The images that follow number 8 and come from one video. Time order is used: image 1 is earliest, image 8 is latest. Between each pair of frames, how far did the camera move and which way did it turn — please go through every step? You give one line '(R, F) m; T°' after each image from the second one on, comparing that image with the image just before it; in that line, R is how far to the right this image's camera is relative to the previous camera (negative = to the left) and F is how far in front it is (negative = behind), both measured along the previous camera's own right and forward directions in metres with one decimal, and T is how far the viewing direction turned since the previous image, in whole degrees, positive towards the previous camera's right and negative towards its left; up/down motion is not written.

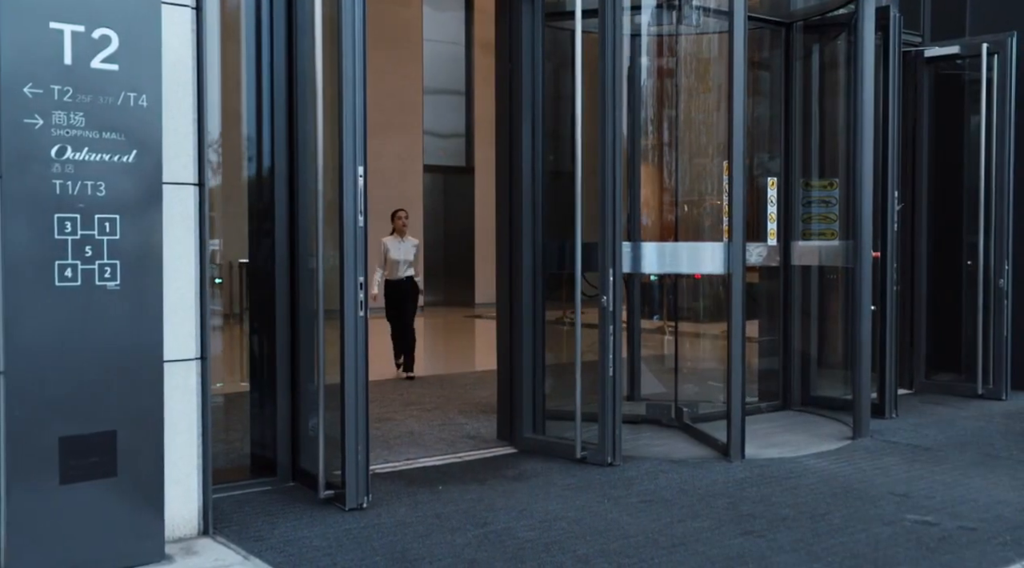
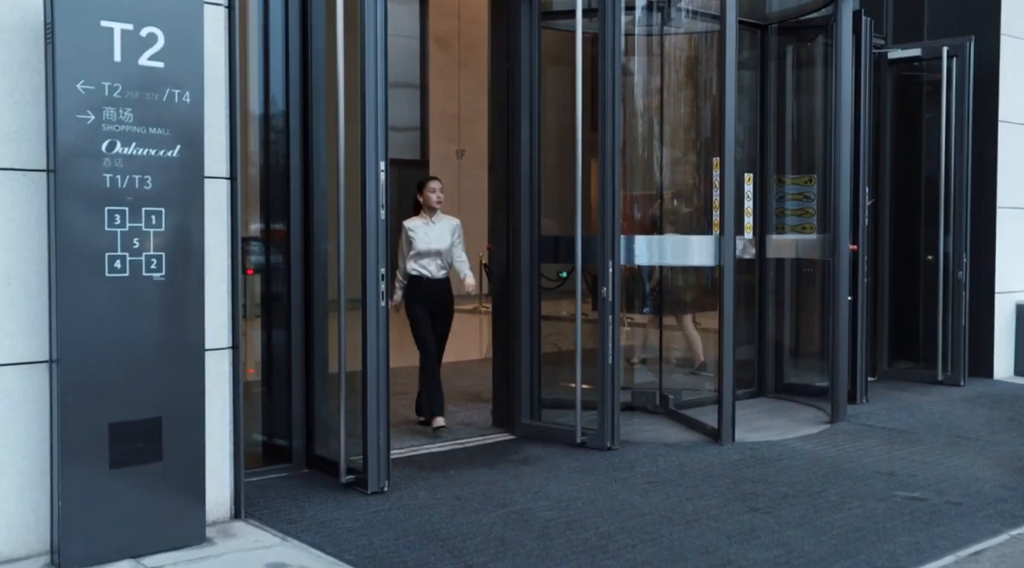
(-0.4, -0.2) m; +3°
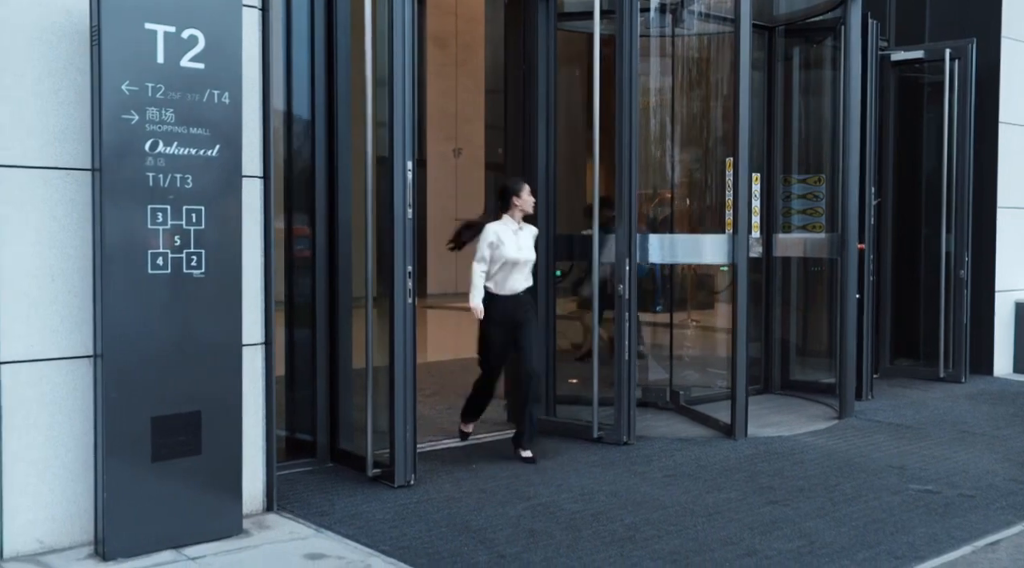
(-0.2, -0.1) m; +1°
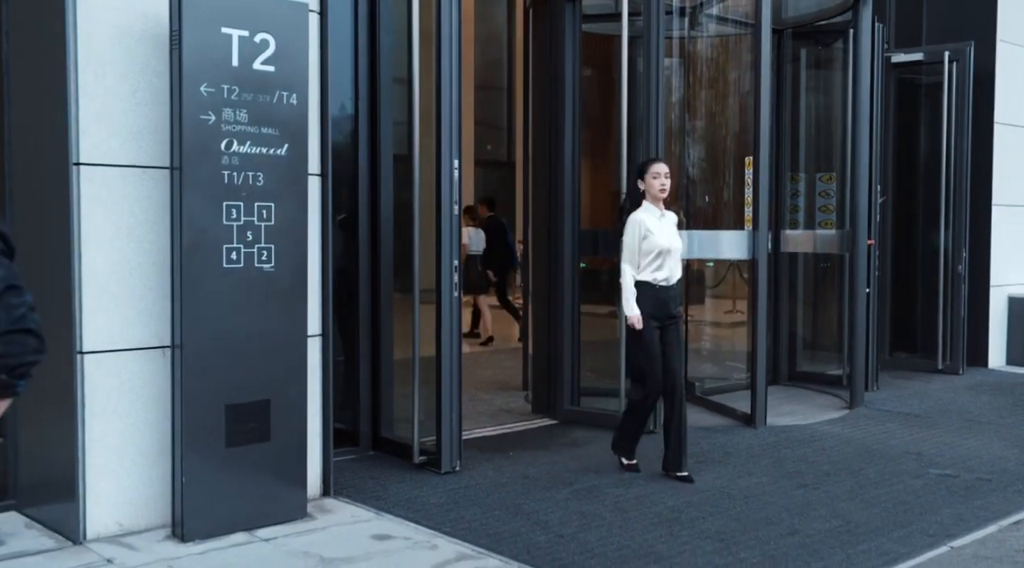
(-0.4, -0.2) m; +1°
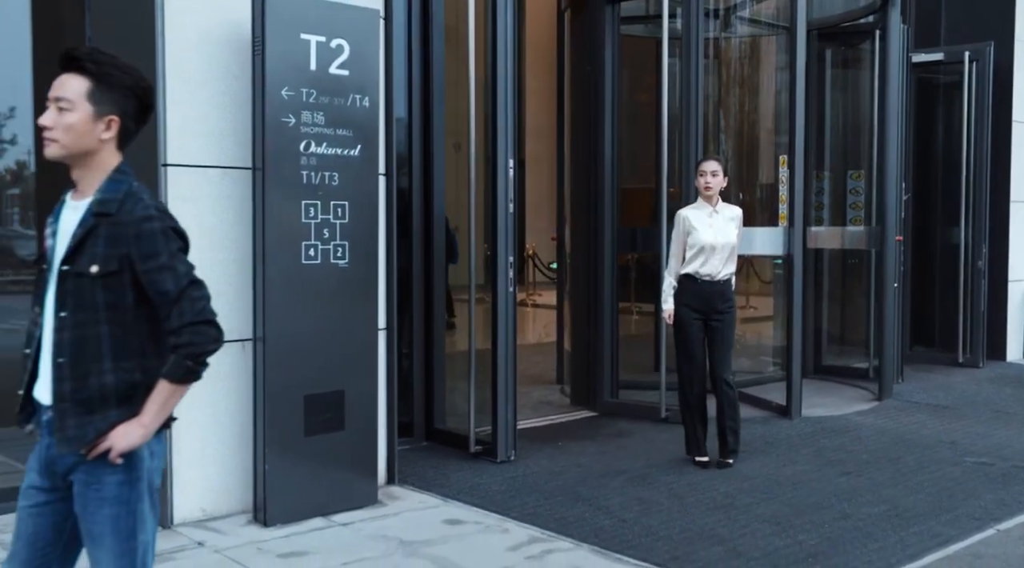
(-0.3, -0.2) m; 0°
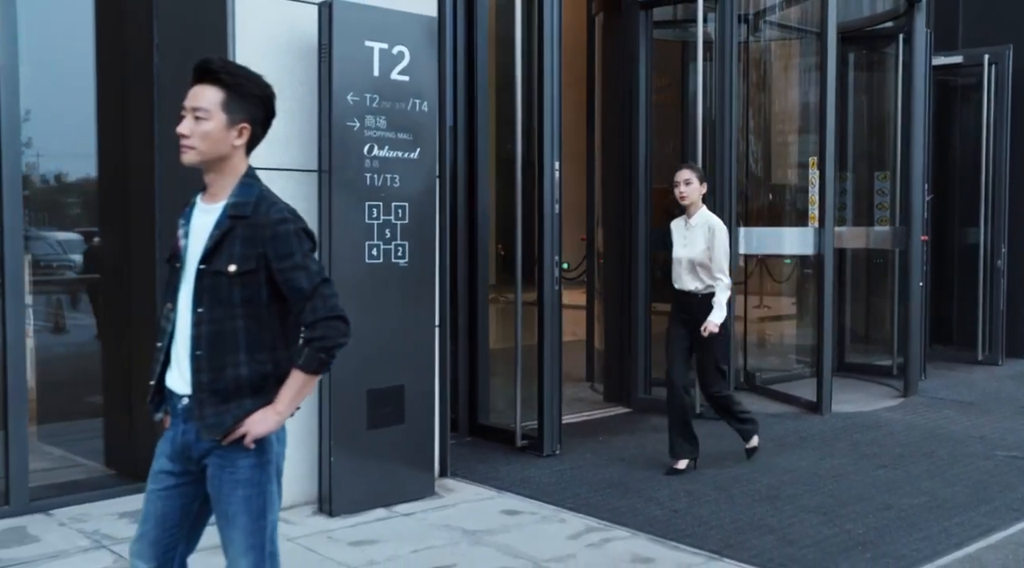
(-0.3, -0.2) m; 0°
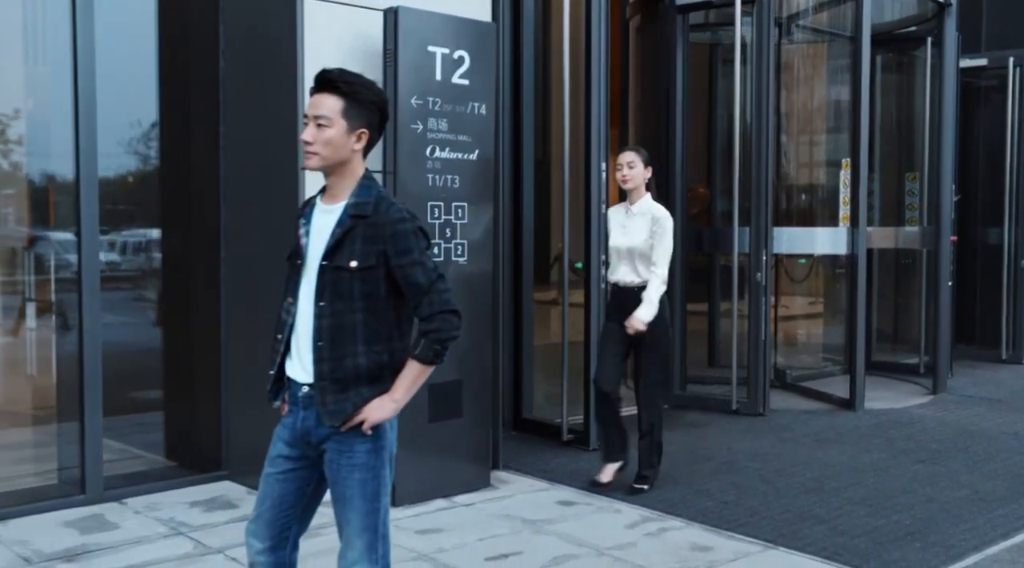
(-0.2, -0.1) m; 0°
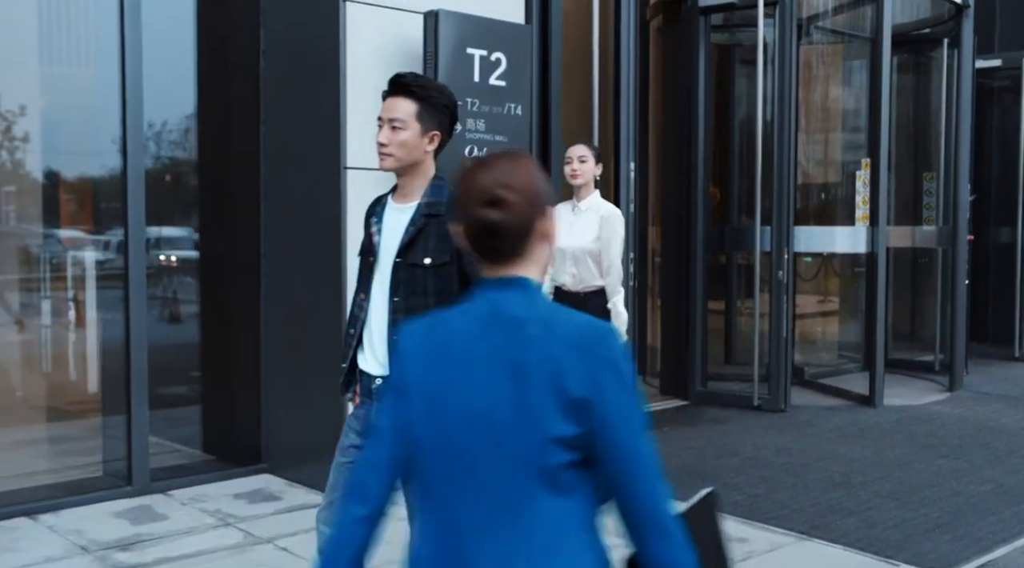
(-0.2, -0.1) m; 0°
